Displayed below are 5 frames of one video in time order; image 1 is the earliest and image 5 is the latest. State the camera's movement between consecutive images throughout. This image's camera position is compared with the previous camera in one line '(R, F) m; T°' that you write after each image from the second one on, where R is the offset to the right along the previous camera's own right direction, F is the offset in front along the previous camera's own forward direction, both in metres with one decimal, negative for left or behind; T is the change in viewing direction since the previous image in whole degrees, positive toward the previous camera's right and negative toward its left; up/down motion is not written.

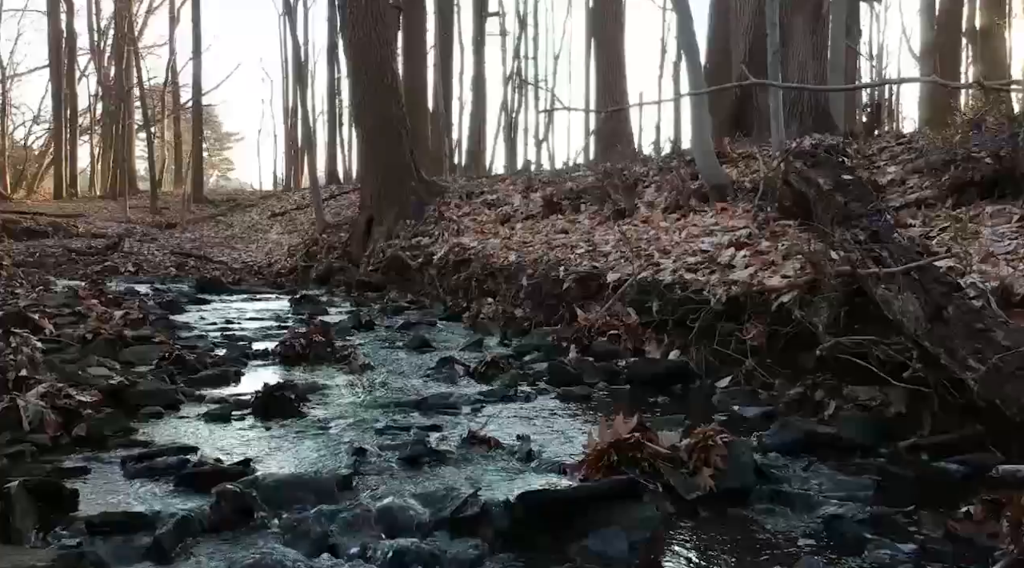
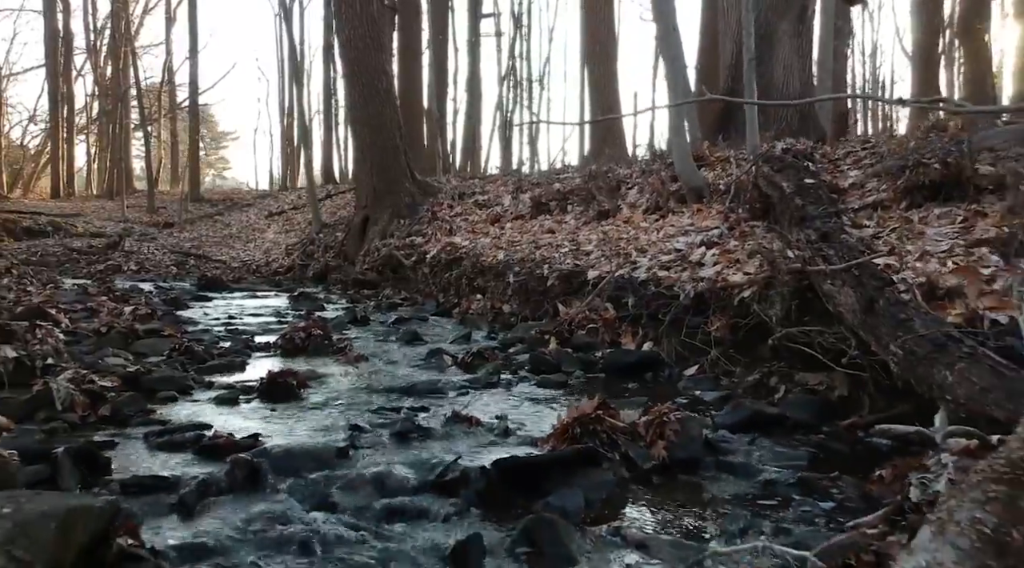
(+0.1, -0.6) m; 0°
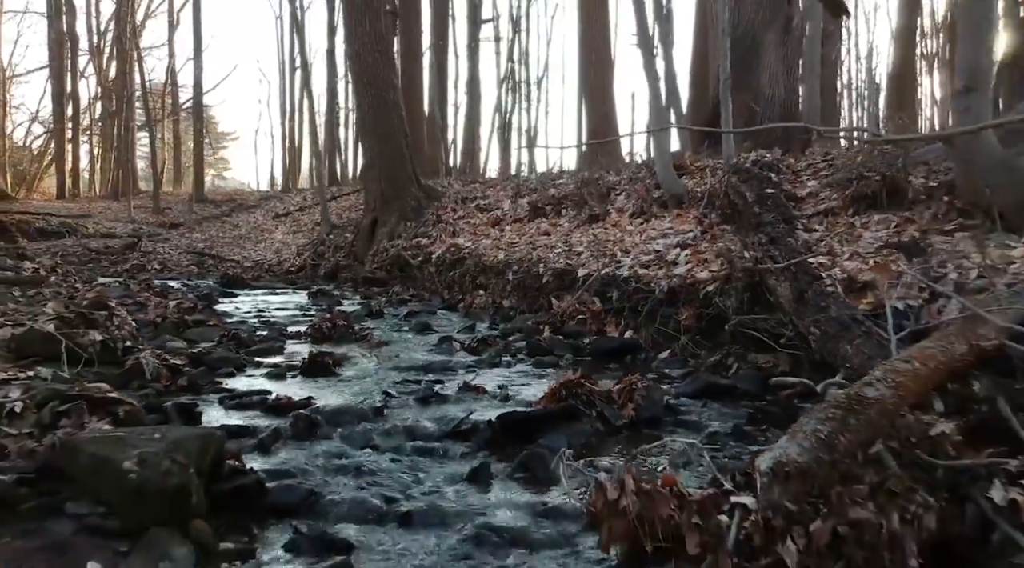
(0.0, -1.2) m; 0°
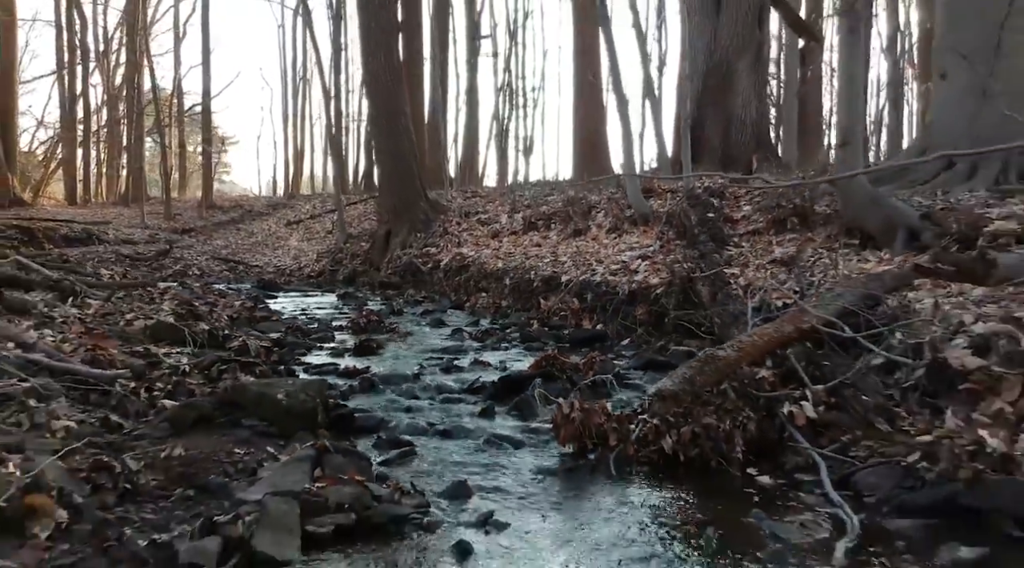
(0.0, -2.6) m; 0°
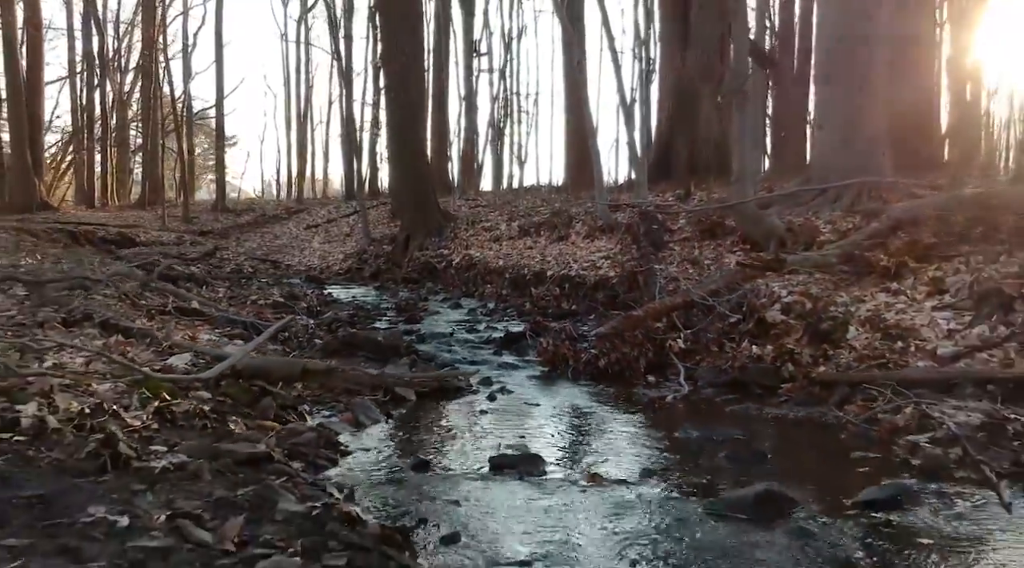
(-0.1, -4.6) m; 0°
